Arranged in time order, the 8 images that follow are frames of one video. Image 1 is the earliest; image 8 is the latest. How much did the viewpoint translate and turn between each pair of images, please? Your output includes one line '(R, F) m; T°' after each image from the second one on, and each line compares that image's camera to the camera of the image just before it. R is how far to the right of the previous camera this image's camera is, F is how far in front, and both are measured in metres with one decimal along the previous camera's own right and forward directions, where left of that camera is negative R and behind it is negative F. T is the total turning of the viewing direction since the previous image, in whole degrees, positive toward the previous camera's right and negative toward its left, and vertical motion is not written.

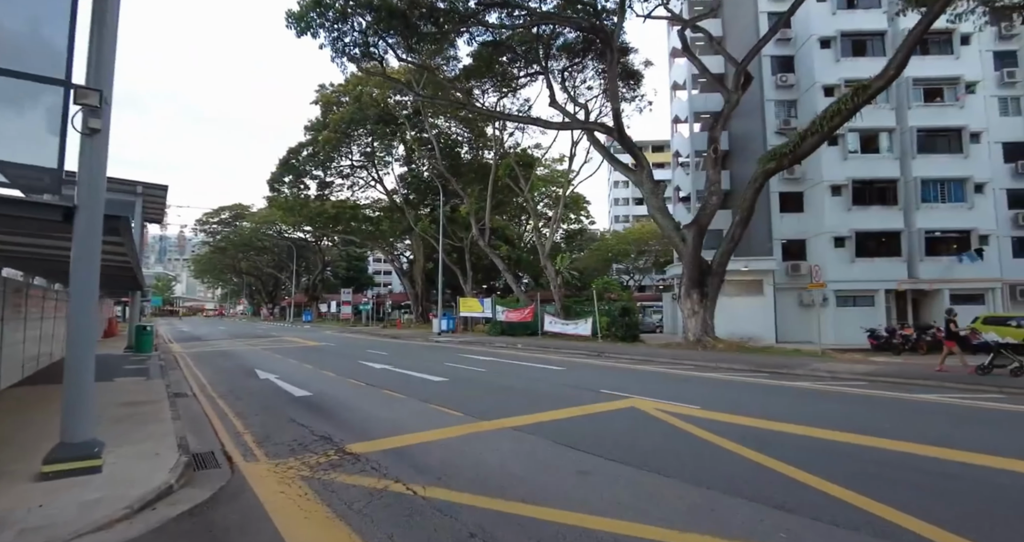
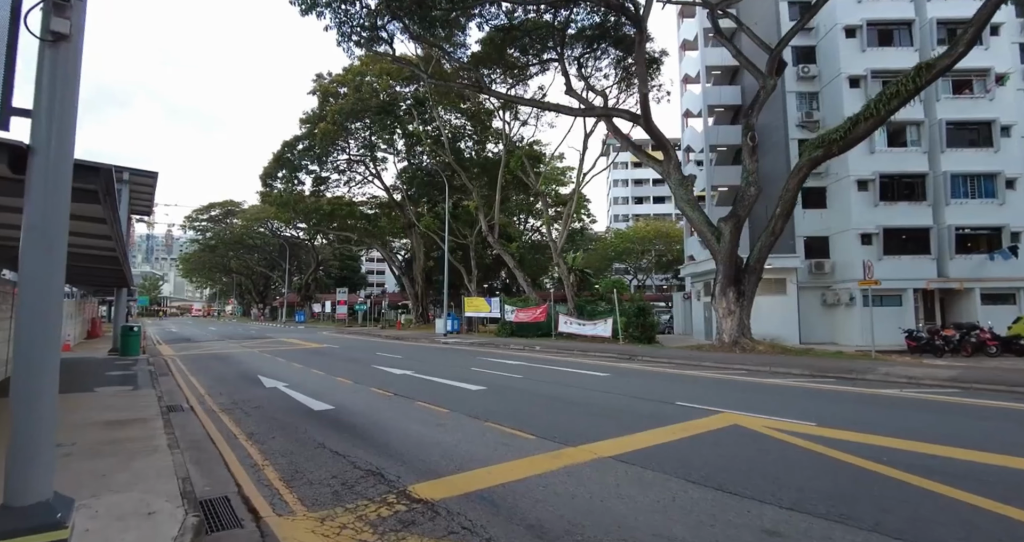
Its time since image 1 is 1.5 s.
(-1.2, +1.5) m; +1°
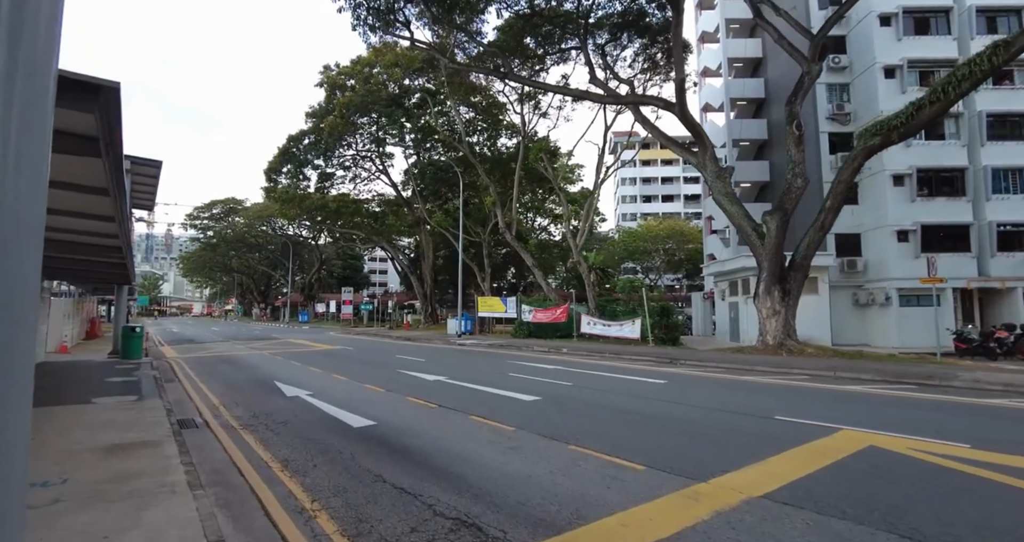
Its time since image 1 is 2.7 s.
(-1.0, +1.2) m; 0°
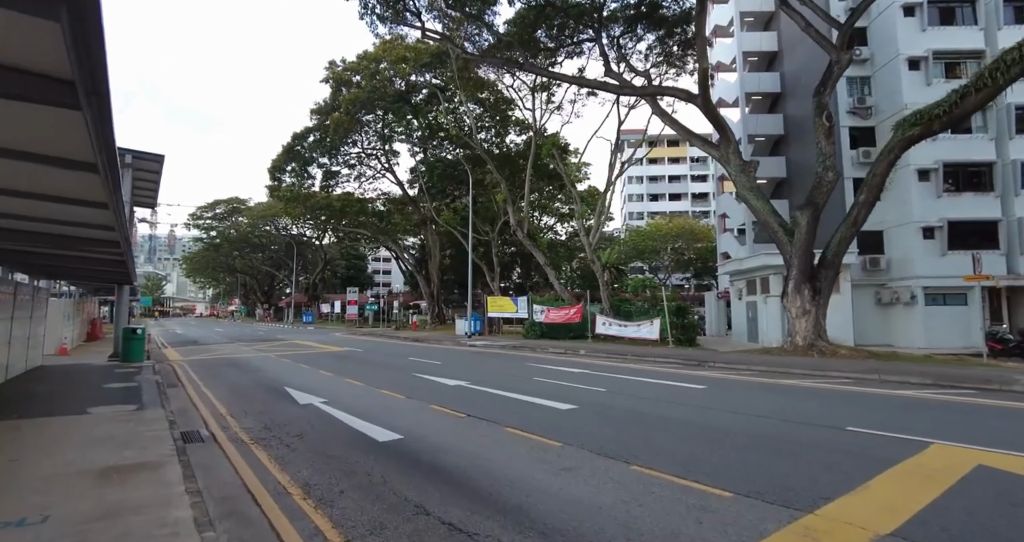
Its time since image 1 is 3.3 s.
(-0.5, +0.7) m; 0°
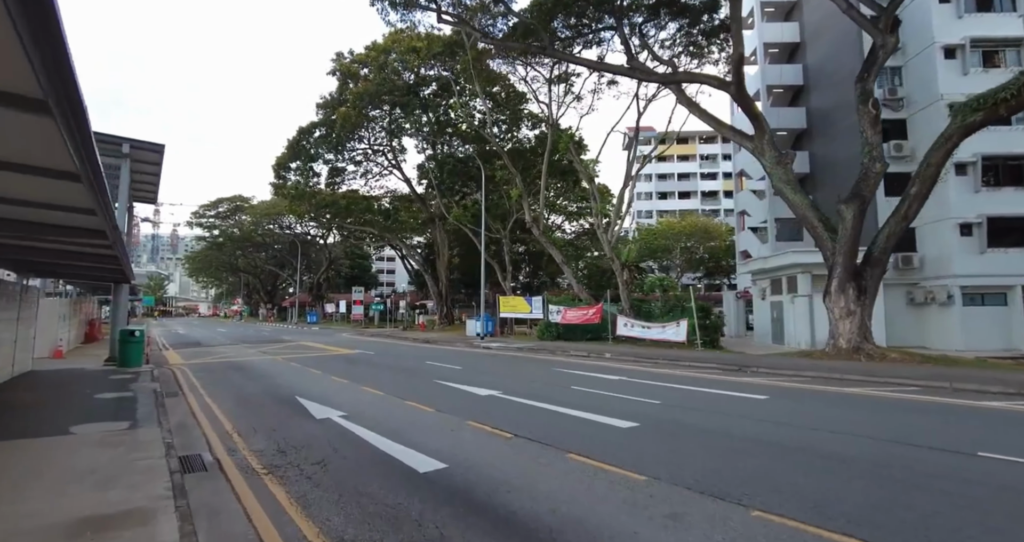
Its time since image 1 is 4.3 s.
(-0.7, +1.1) m; 0°
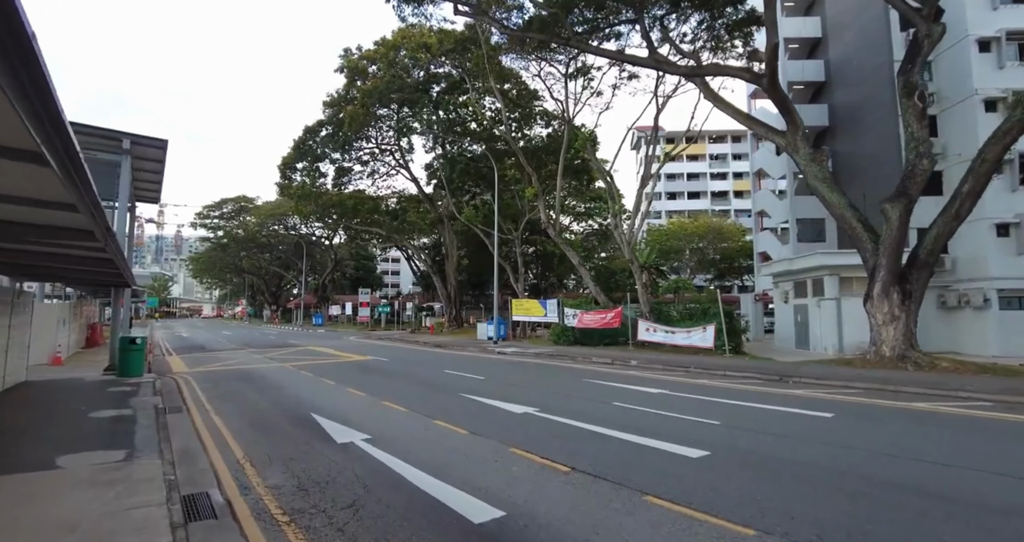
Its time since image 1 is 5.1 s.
(-0.6, +0.9) m; 0°
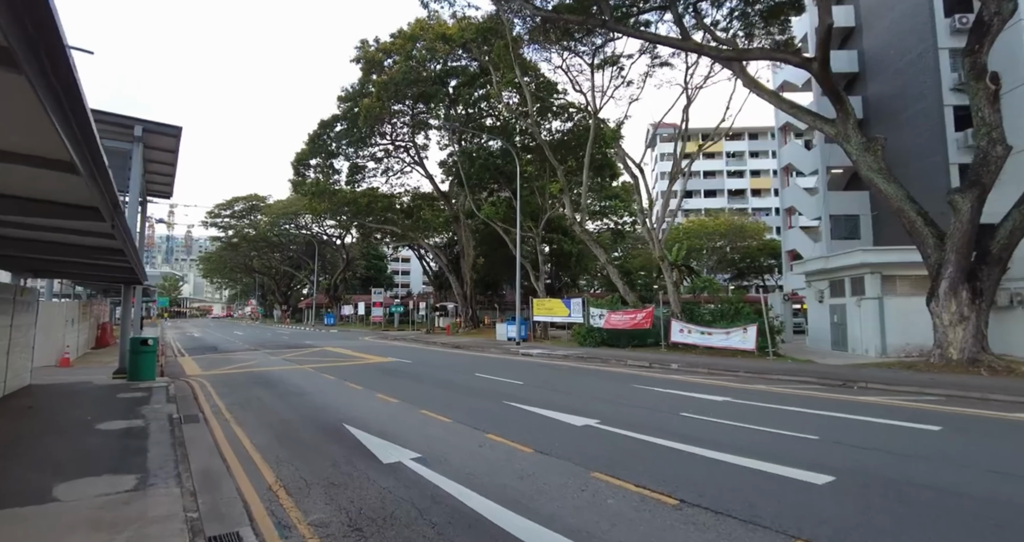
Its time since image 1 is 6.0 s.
(-0.8, +1.0) m; -1°
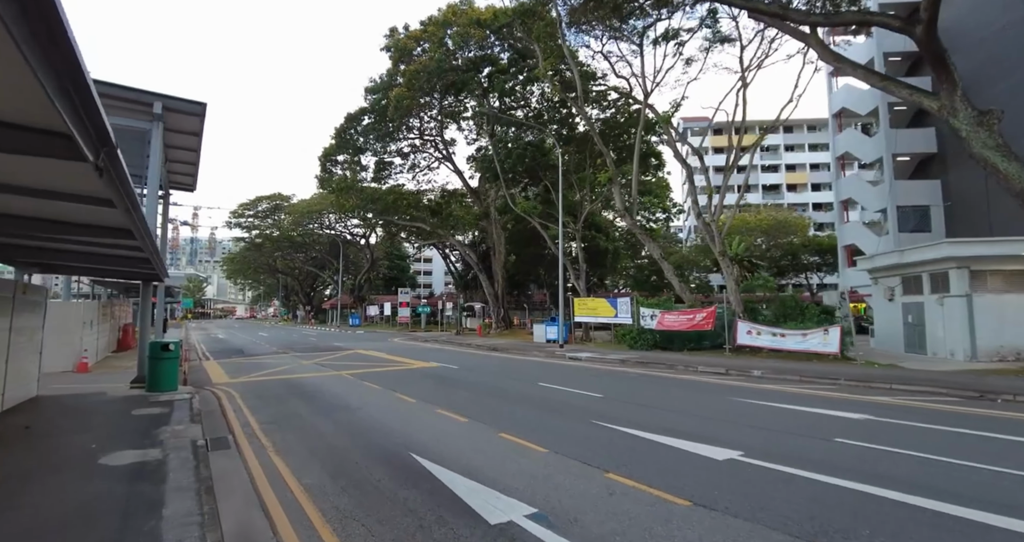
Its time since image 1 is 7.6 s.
(-1.1, +1.7) m; -2°
